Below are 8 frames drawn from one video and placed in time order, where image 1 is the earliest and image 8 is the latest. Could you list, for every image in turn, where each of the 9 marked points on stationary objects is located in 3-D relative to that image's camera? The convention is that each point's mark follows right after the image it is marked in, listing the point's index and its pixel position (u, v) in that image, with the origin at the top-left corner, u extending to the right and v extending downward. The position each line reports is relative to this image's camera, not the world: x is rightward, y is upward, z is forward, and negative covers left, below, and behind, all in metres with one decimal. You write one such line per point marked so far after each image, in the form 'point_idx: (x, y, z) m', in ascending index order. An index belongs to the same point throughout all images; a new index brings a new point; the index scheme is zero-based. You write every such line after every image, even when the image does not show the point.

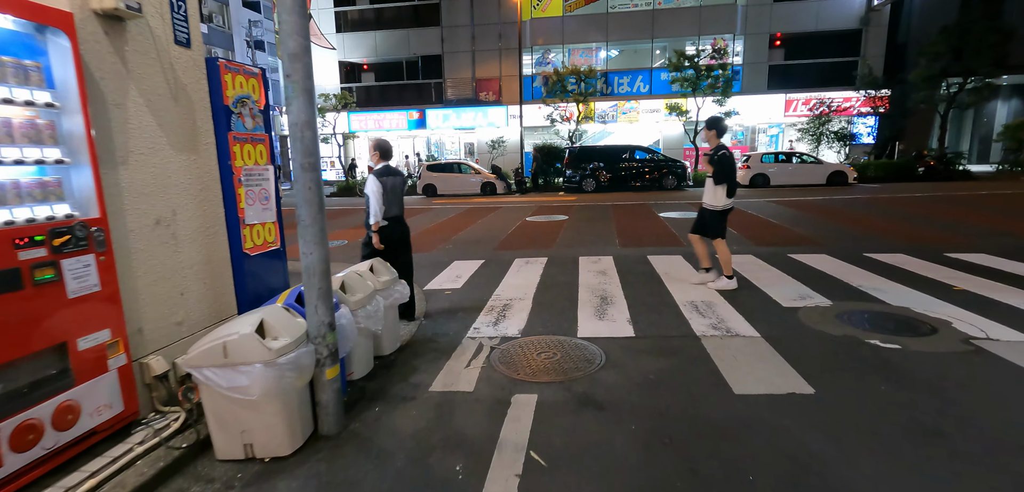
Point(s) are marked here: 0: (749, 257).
0: (+3.6, -0.2, +7.6) m
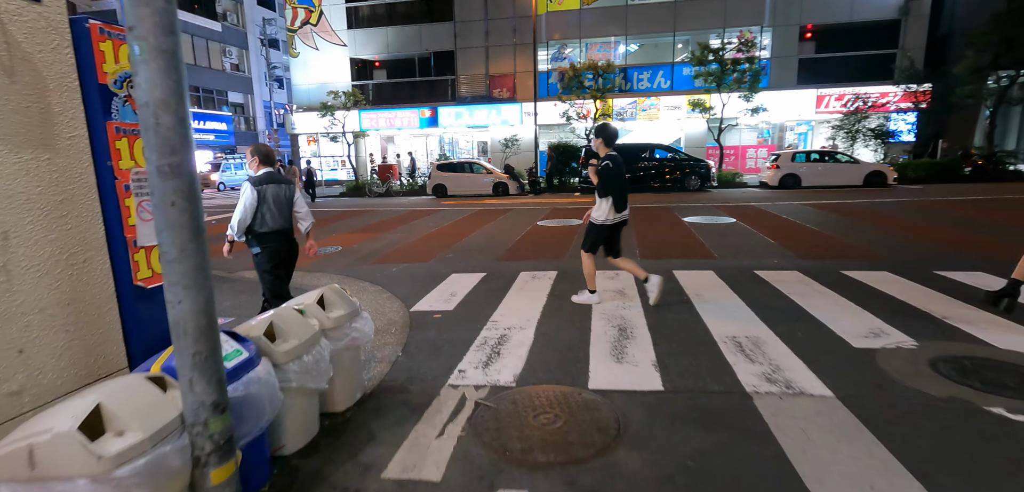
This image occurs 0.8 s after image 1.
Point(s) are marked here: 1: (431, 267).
0: (+3.7, -0.4, +6.5) m
1: (-1.3, -0.4, +8.2) m
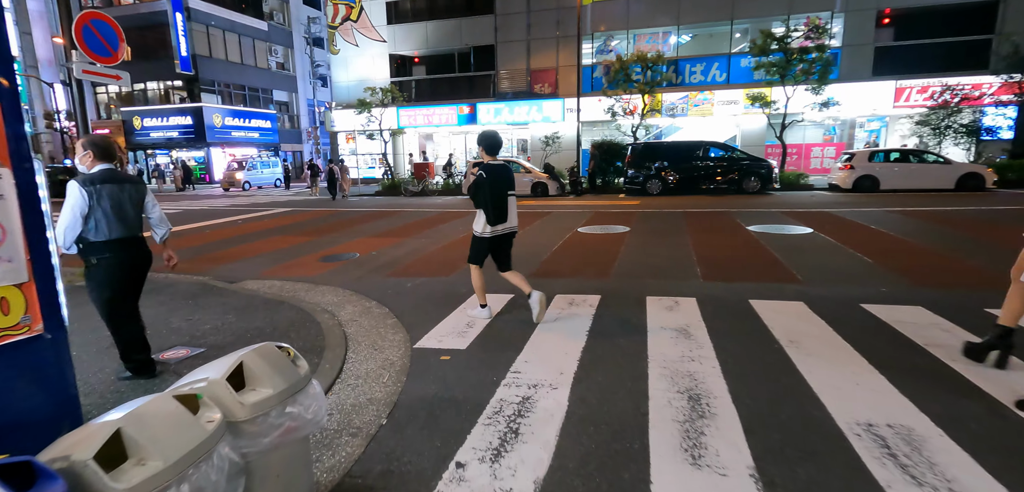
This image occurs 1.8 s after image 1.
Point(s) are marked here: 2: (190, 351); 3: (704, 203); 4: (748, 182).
0: (+4.0, -0.6, +4.9) m
1: (-0.9, -0.5, +7.0) m
2: (-3.1, -1.0, +4.8) m
3: (+6.4, +1.4, +16.3) m
4: (+9.2, +2.5, +19.1) m
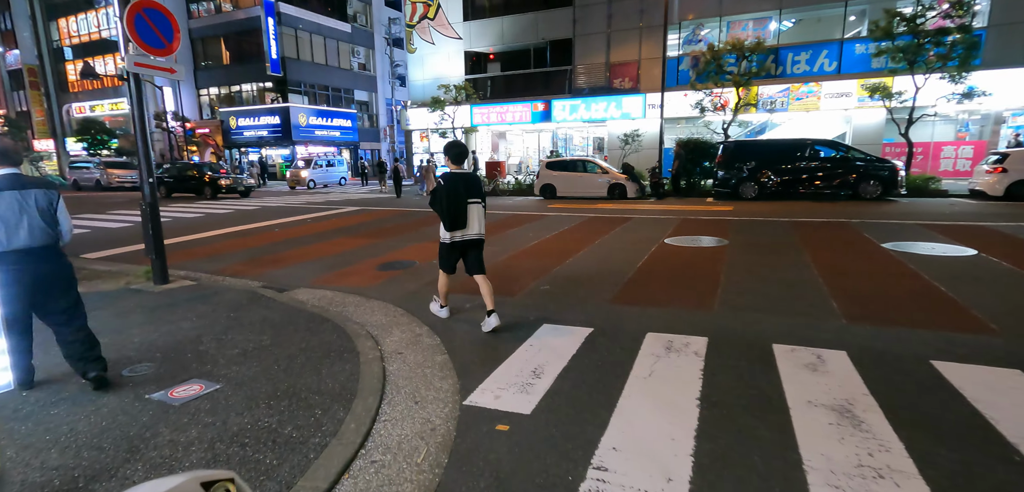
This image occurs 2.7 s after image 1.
0: (+4.6, -1.0, +3.1) m
1: (+0.1, -0.7, +5.9) m
2: (-2.5, -1.2, +4.0) m
3: (+8.6, +1.0, +14.1) m
4: (+11.8, +2.0, +16.4) m
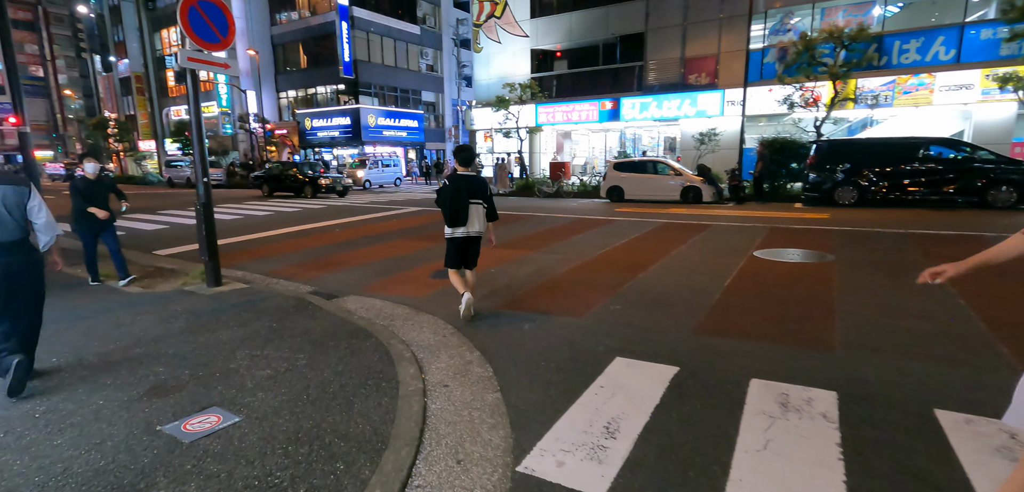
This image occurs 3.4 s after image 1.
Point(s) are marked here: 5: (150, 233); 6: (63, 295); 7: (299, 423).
0: (+4.9, -1.2, +1.7) m
1: (+0.7, -0.9, +5.1) m
2: (-2.1, -1.2, +3.5) m
3: (+10.2, +0.6, +12.1) m
4: (+13.7, +1.5, +14.0) m
5: (-9.7, +0.3, +13.2) m
6: (-6.2, -0.7, +6.8) m
7: (-1.5, -1.2, +3.4) m
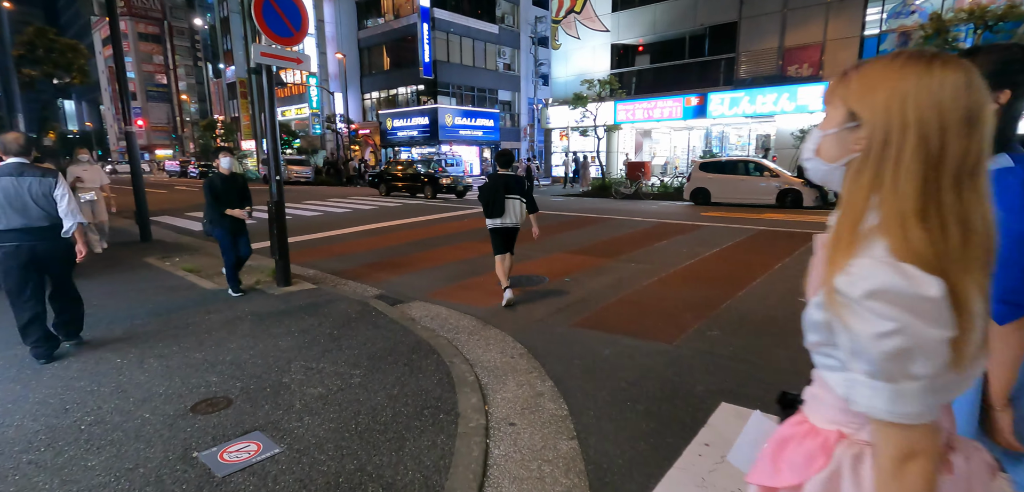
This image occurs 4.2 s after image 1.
0: (+5.0, -1.5, +0.3) m
1: (+1.4, -1.0, +4.3) m
2: (-1.6, -1.3, +3.1) m
3: (+11.9, +0.2, +9.9) m
4: (+15.6, +1.0, +11.3) m
5: (-7.7, +0.5, +13.8) m
6: (-5.2, -0.6, +7.0) m
7: (-1.0, -1.3, +3.0) m
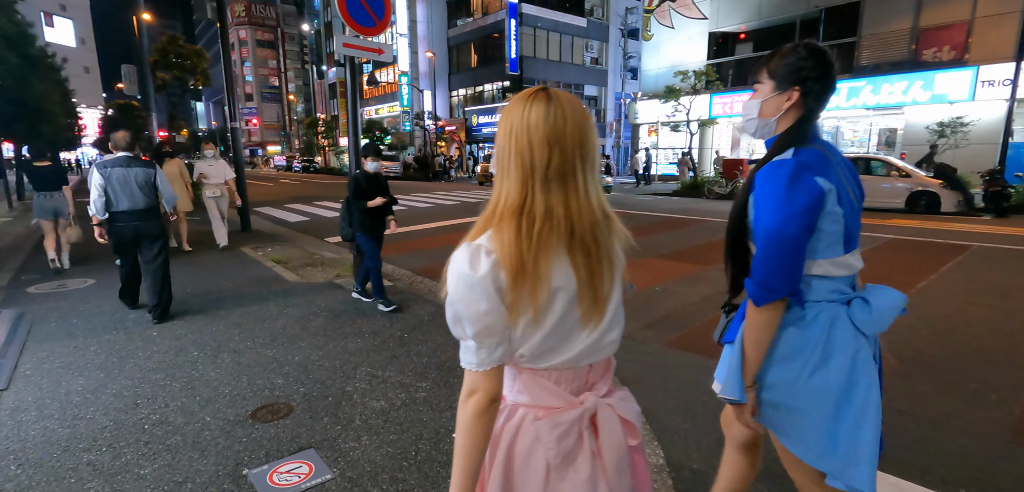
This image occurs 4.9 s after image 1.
0: (+4.9, -1.7, -1.0) m
1: (+2.0, -1.1, +3.4) m
2: (-1.1, -1.3, +2.8) m
3: (+13.3, -0.2, +7.3) m
4: (+17.2, +0.4, +8.0) m
5: (-5.3, +0.7, +14.3) m
6: (-4.0, -0.5, +7.2) m
7: (-0.6, -1.3, +2.6) m
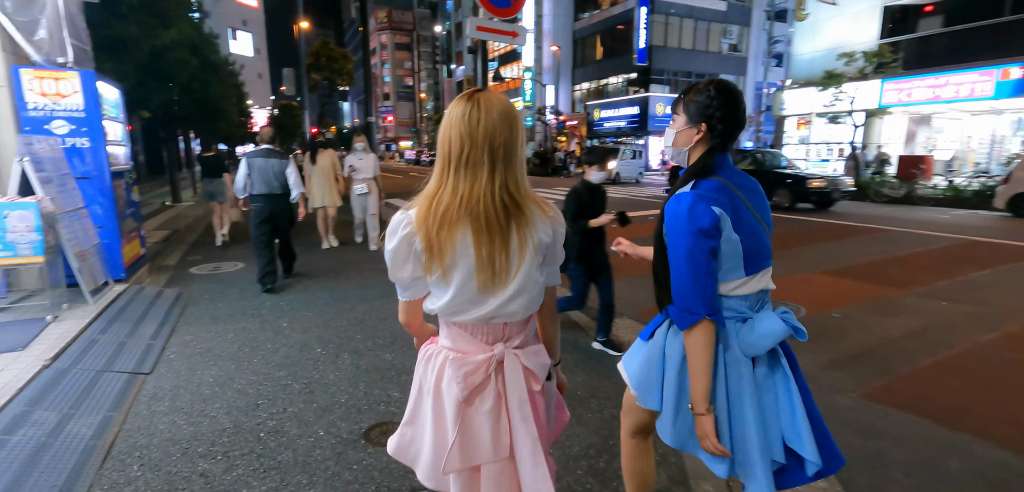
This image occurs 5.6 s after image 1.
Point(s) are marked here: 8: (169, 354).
0: (+4.6, -2.1, -2.7) m
1: (+2.8, -1.3, +2.2) m
2: (-0.4, -1.3, +2.3) m
3: (+14.7, -0.9, +3.4) m
4: (+18.7, -0.5, +3.2) m
5: (-1.8, +0.9, +14.4) m
6: (-2.2, -0.4, +7.2) m
7: (+0.1, -1.4, +2.0) m
8: (-2.9, -0.9, +4.2) m
